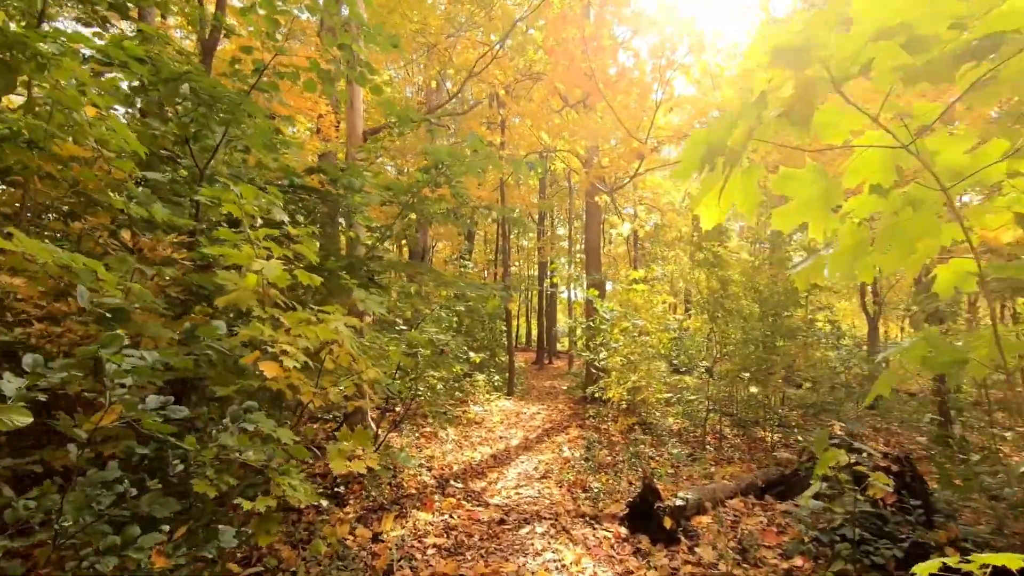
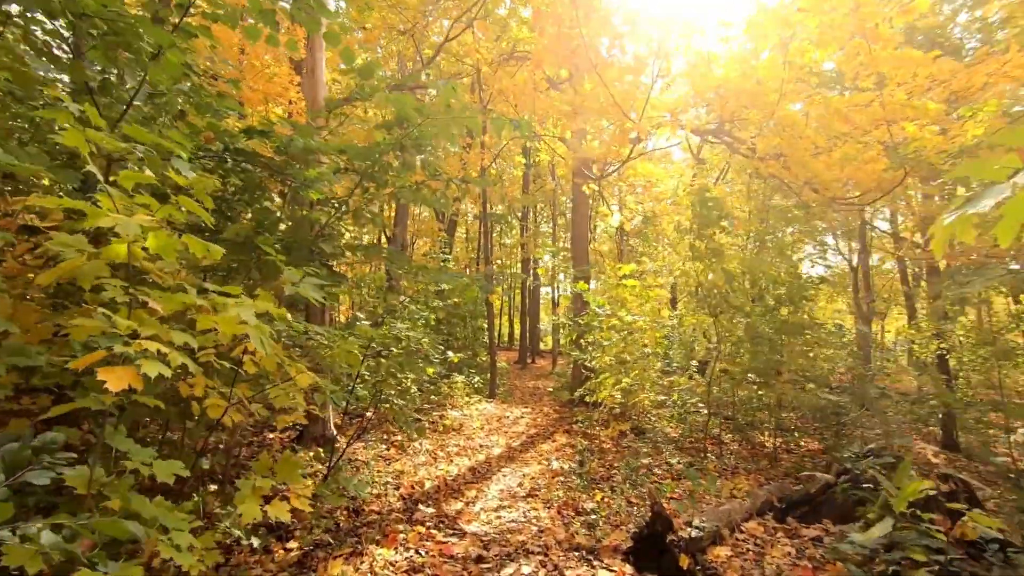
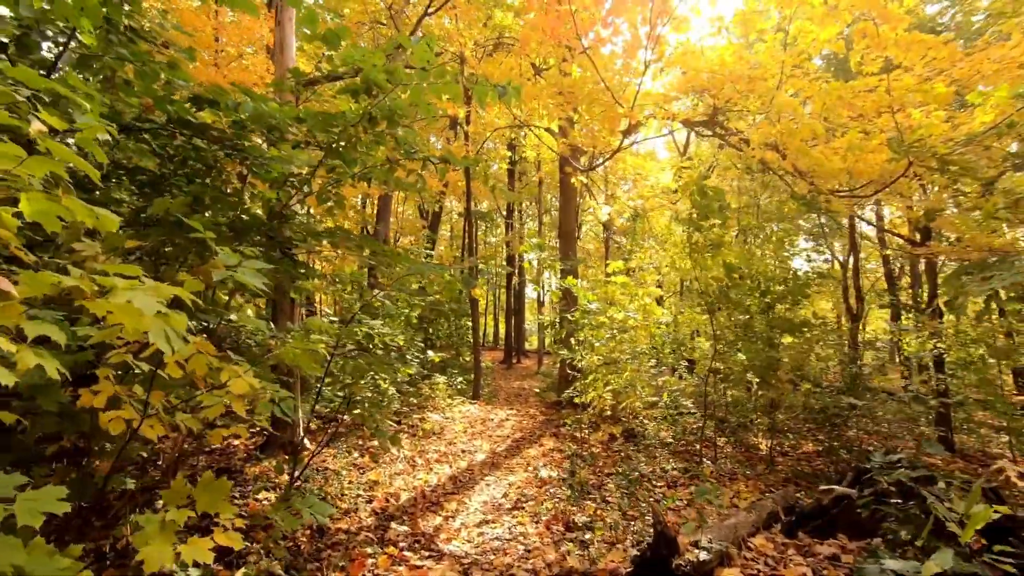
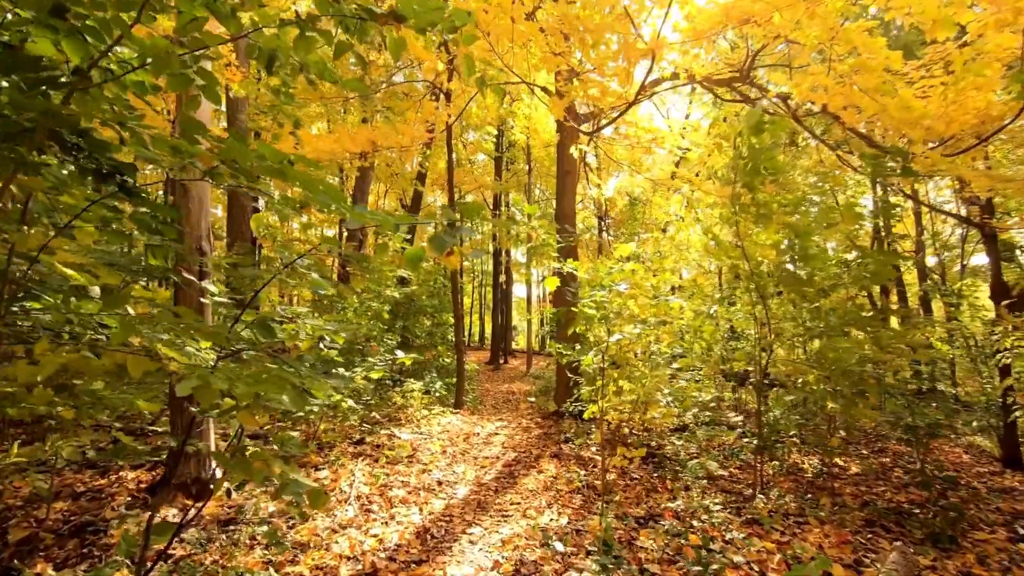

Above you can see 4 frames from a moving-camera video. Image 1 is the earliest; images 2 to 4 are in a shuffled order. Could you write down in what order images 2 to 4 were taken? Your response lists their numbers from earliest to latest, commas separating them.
2, 3, 4
